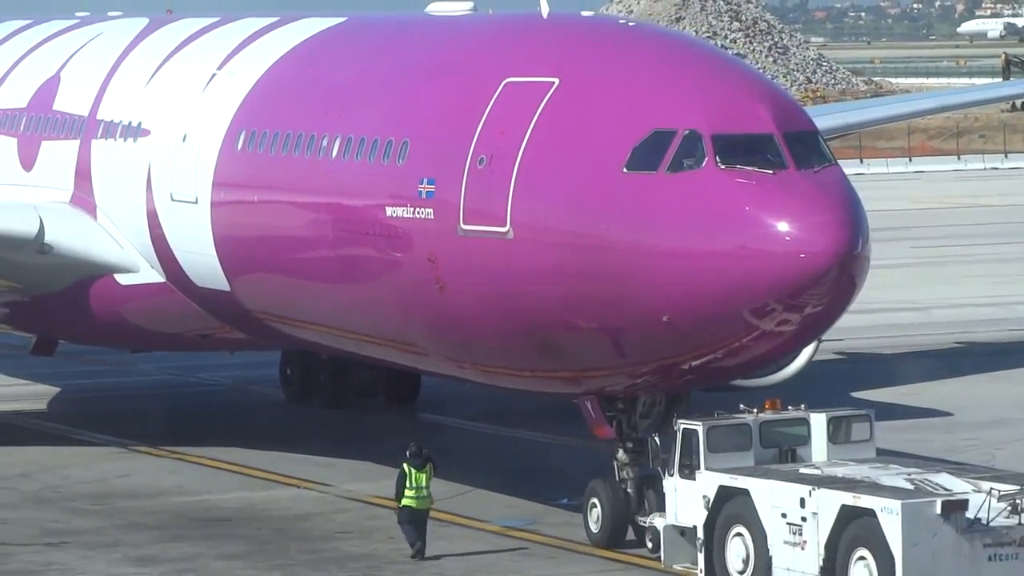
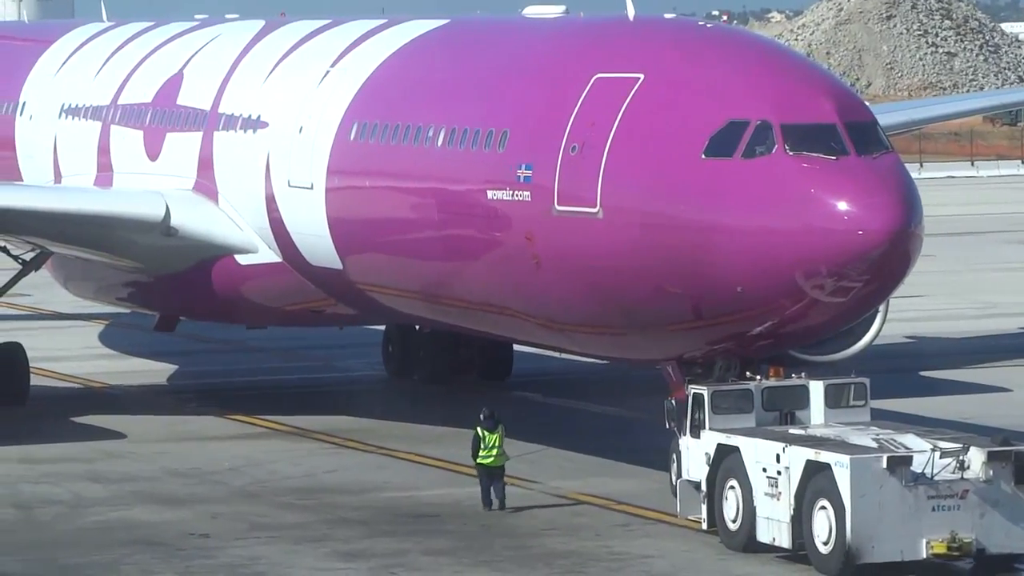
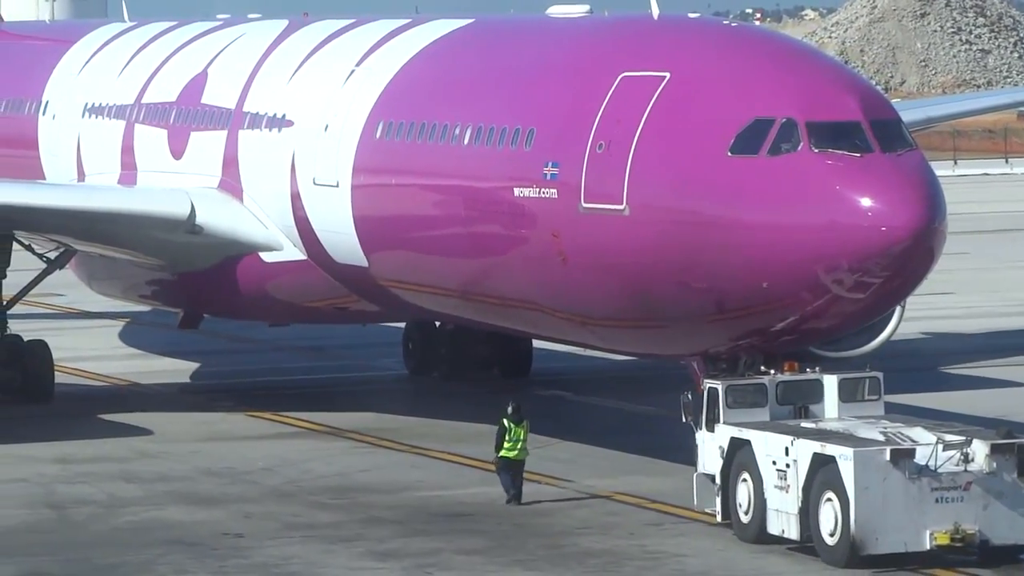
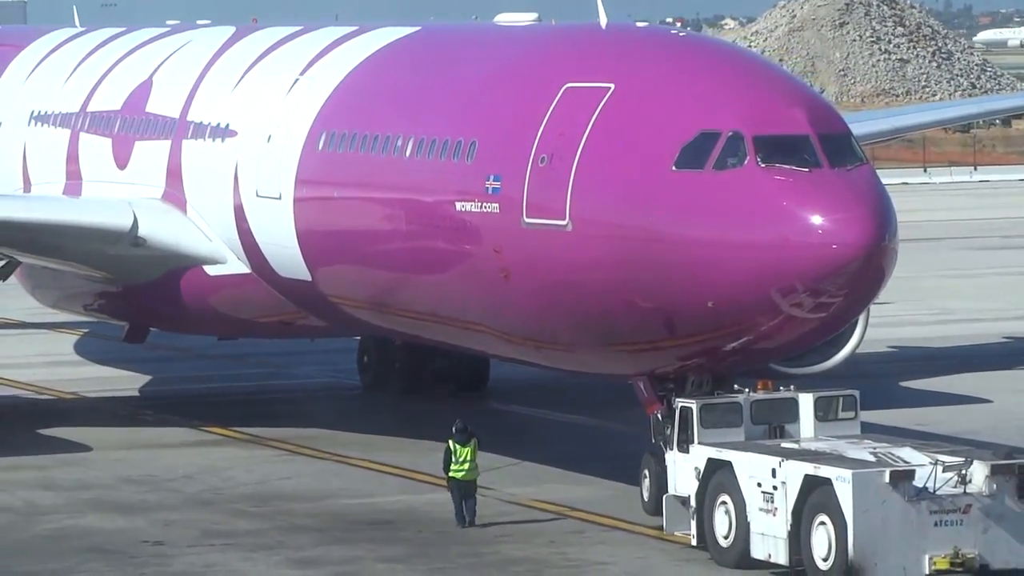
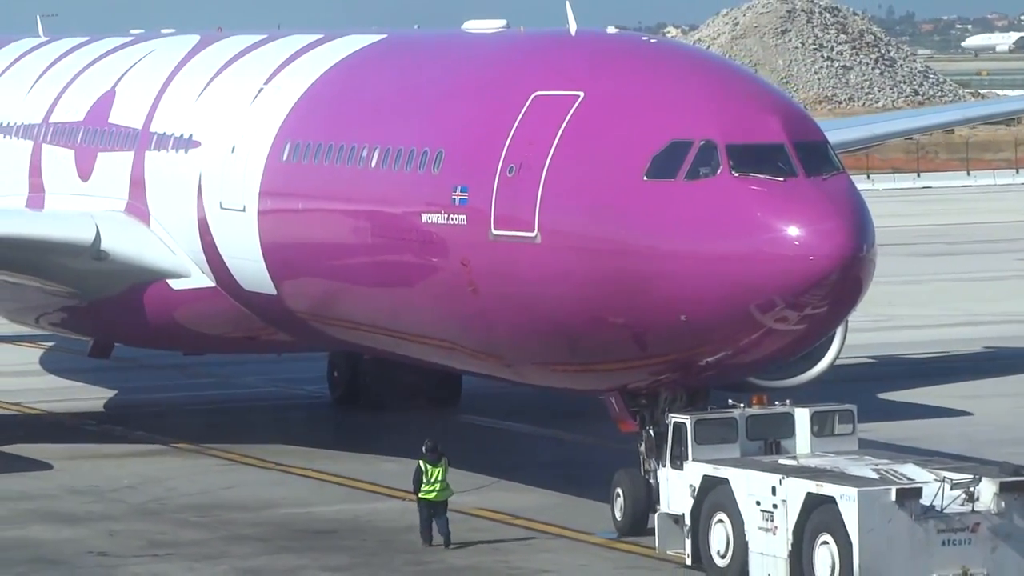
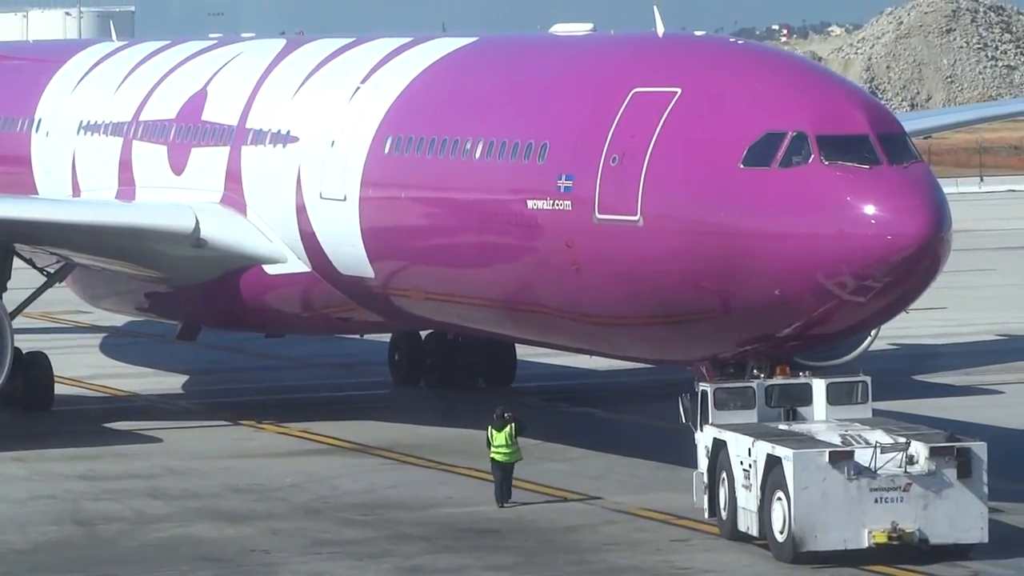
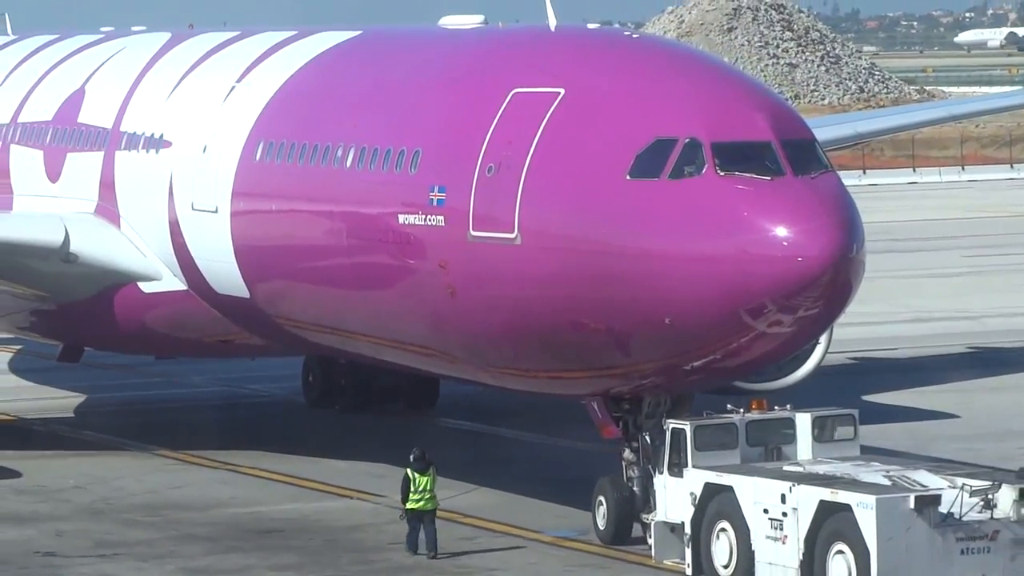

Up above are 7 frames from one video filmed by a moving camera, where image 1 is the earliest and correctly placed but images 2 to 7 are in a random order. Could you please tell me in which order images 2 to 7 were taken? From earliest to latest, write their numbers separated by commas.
7, 5, 4, 2, 3, 6
